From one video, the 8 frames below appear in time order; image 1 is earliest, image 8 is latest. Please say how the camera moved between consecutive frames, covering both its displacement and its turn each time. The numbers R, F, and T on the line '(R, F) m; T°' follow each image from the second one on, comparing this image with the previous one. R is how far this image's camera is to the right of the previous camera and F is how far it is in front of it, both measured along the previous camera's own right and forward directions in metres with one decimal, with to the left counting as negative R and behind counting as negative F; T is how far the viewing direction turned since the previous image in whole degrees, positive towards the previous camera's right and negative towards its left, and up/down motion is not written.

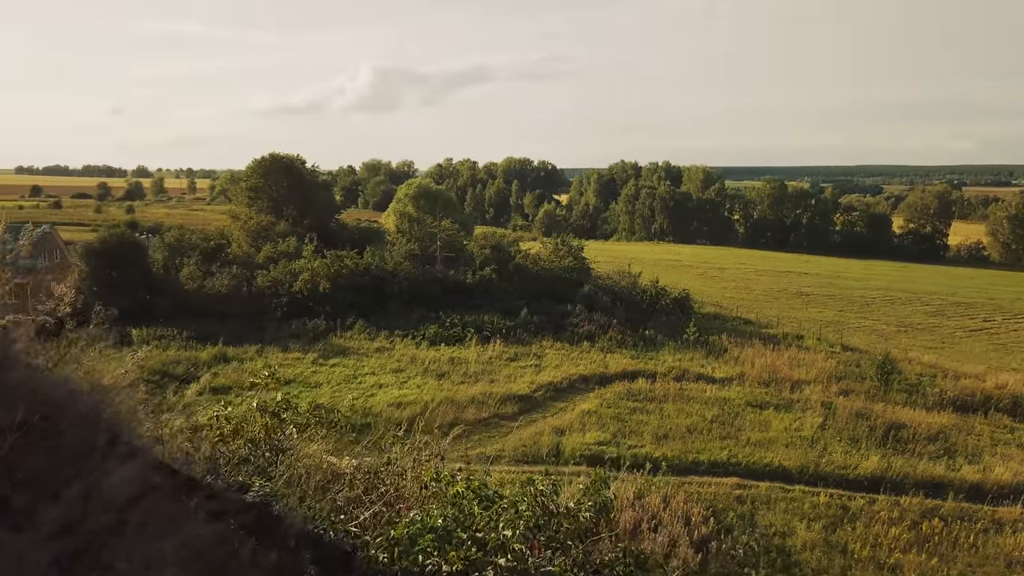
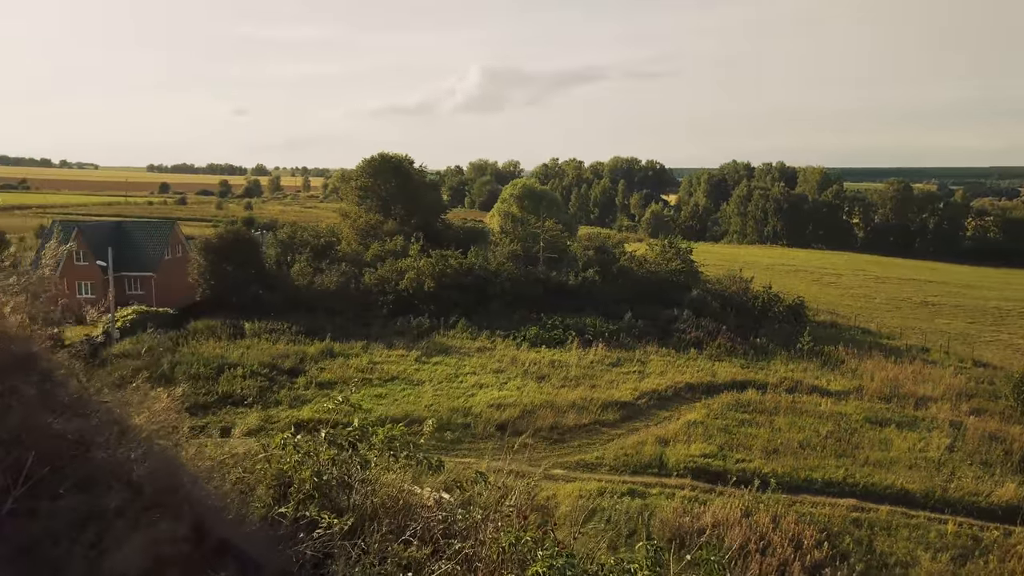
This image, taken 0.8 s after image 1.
(0.0, +0.3) m; -7°
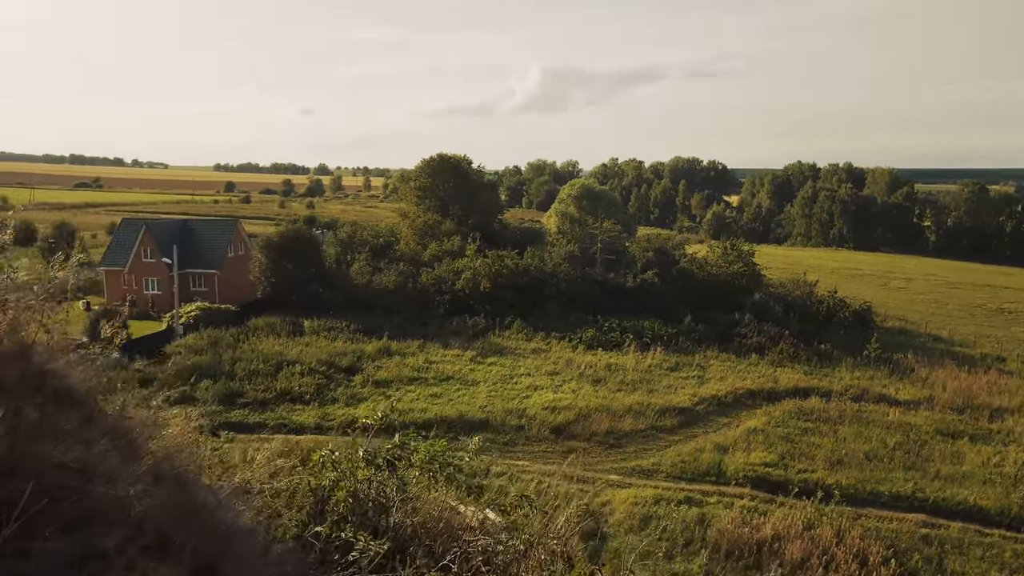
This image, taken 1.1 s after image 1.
(0.0, +0.1) m; -4°
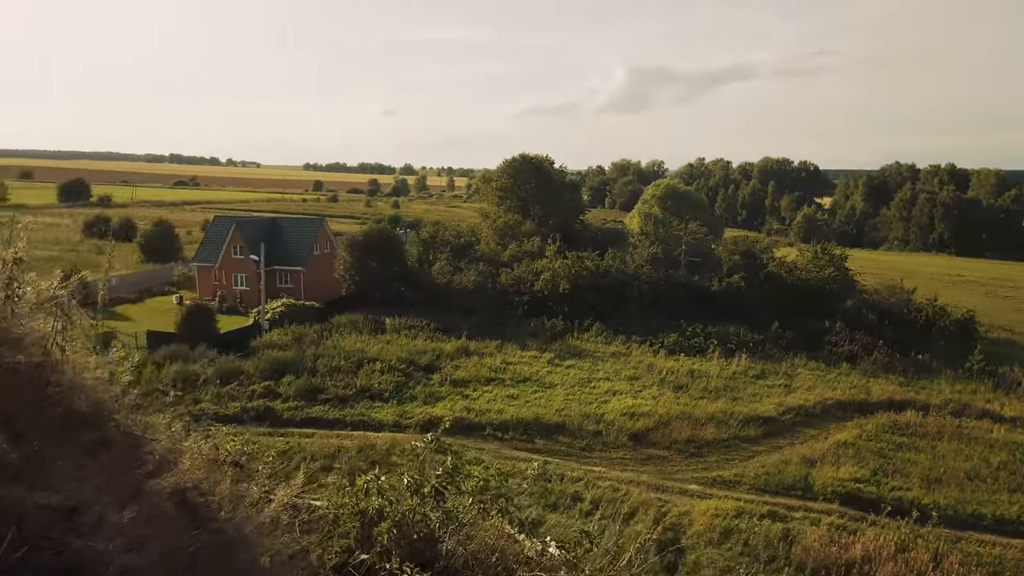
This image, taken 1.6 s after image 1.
(0.0, +0.2) m; -6°
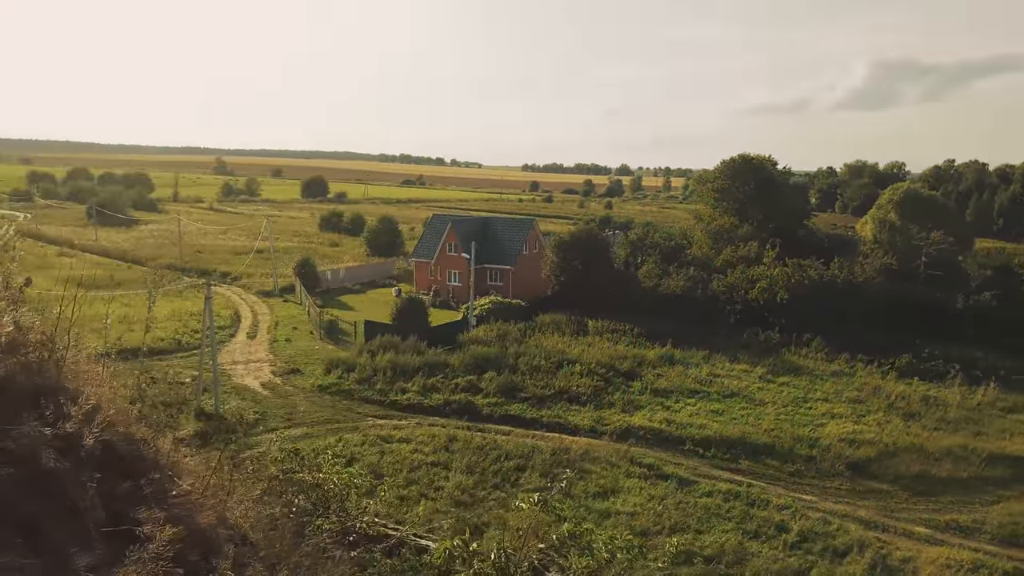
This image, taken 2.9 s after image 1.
(+0.1, +0.4) m; -15°
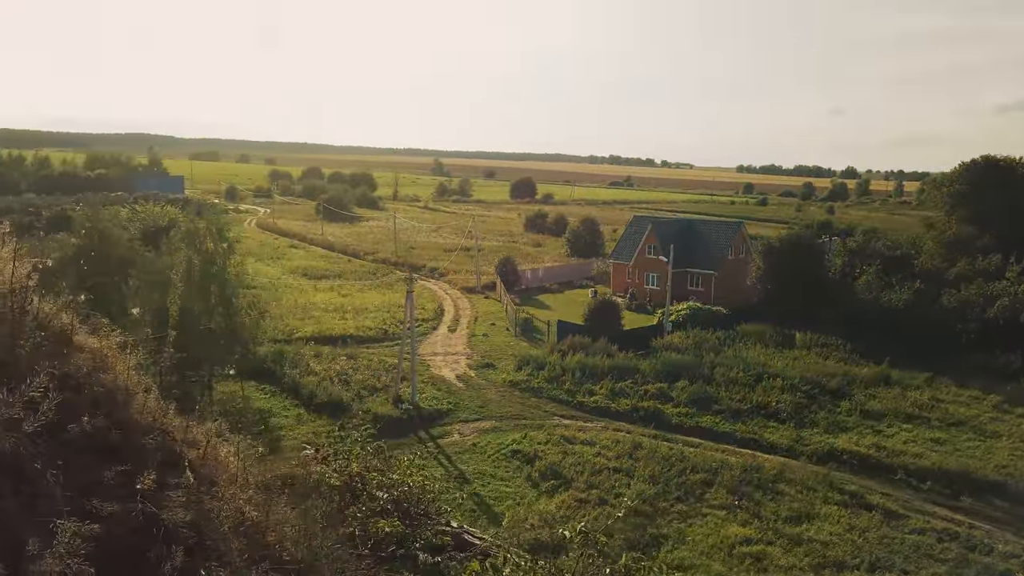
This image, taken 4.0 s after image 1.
(+0.3, +0.2) m; -14°
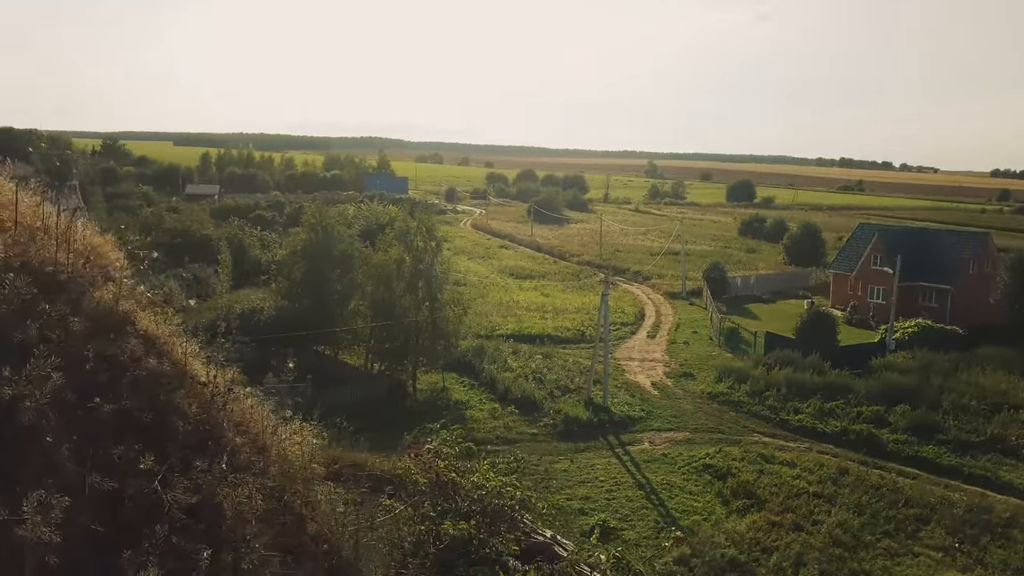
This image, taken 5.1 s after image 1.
(+0.3, +0.1) m; -15°
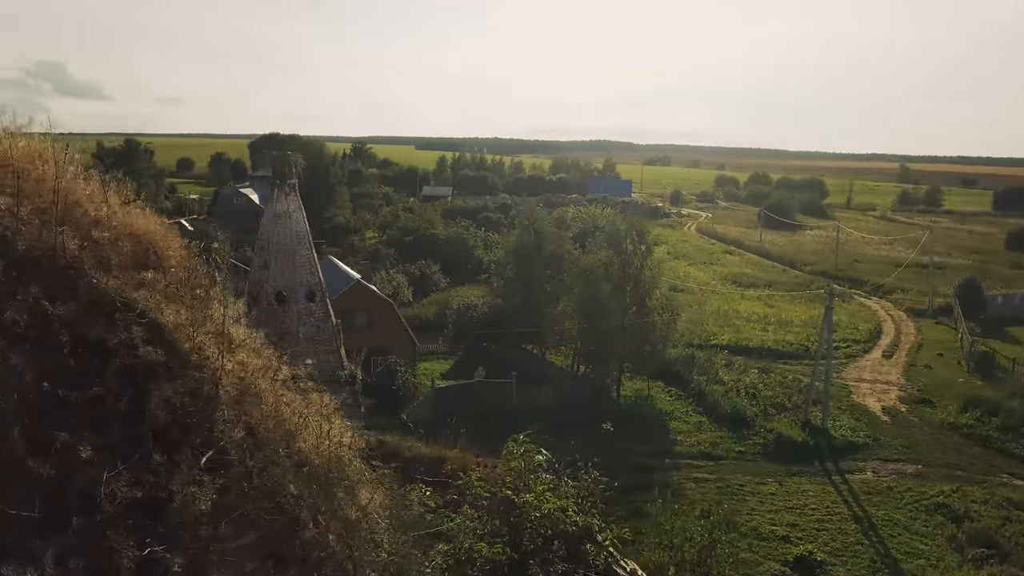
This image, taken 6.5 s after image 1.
(+0.3, +0.2) m; -16°
